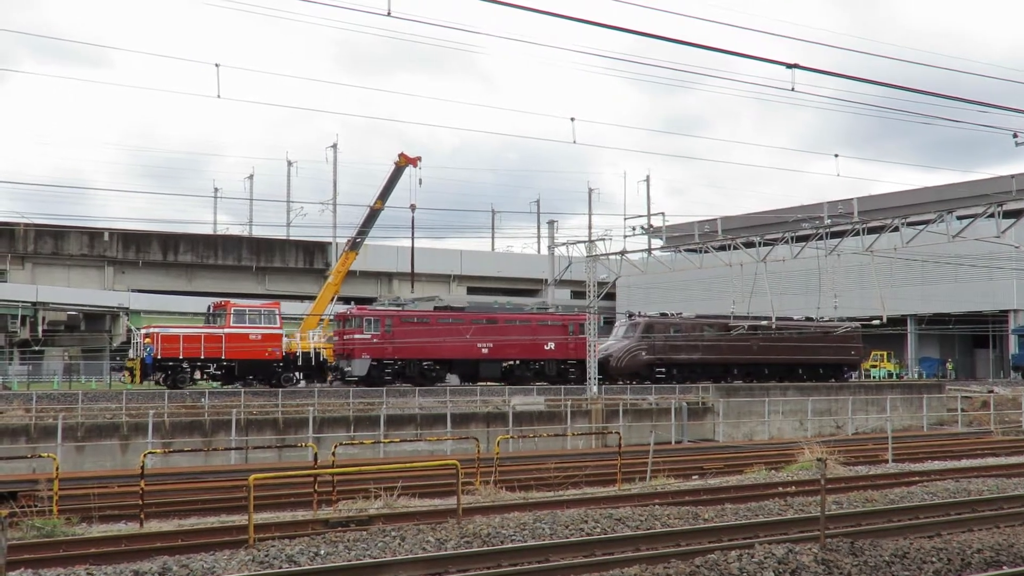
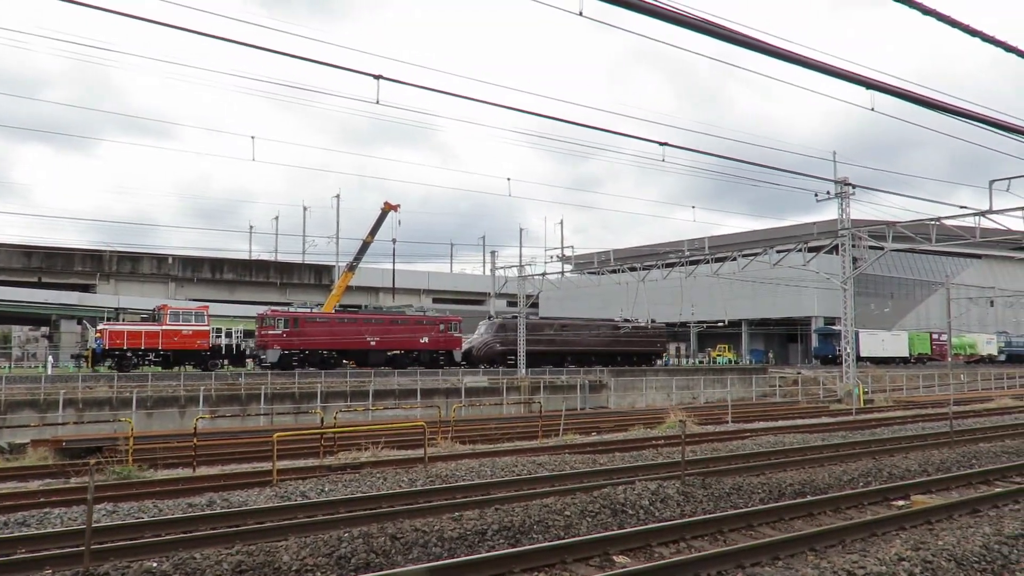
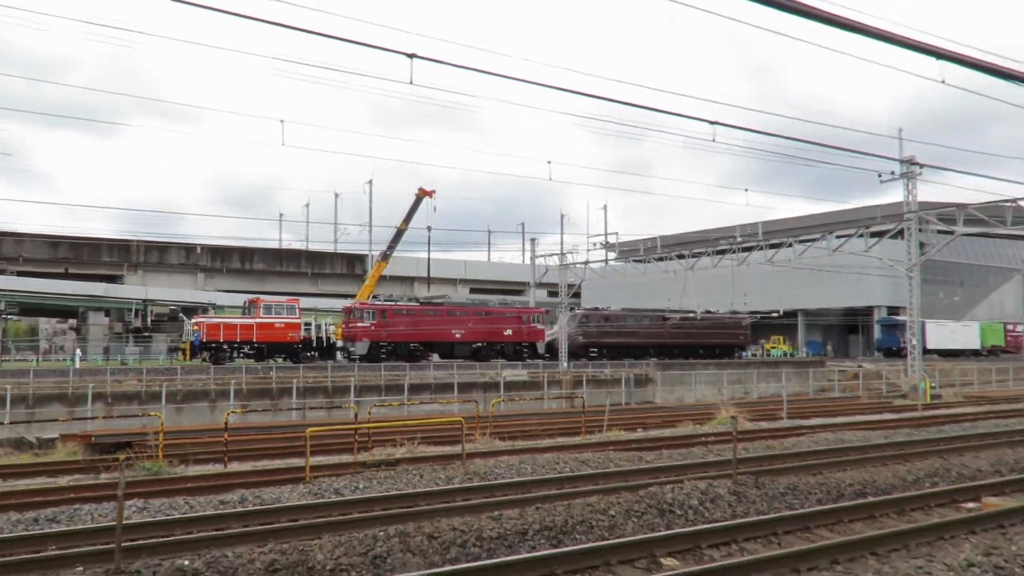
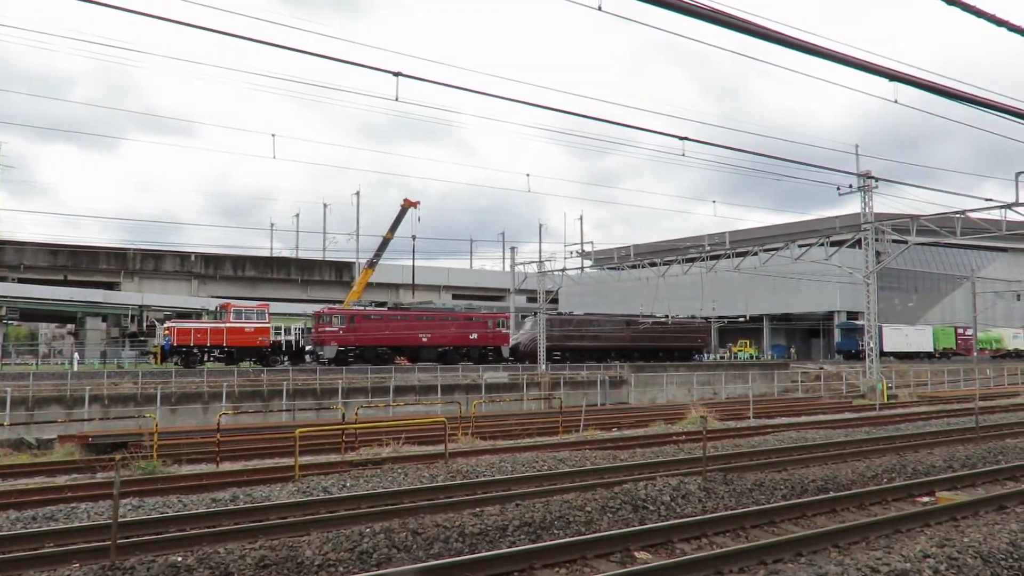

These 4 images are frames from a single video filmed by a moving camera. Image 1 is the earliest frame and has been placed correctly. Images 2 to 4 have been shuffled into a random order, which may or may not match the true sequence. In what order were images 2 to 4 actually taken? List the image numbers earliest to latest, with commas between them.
3, 4, 2
